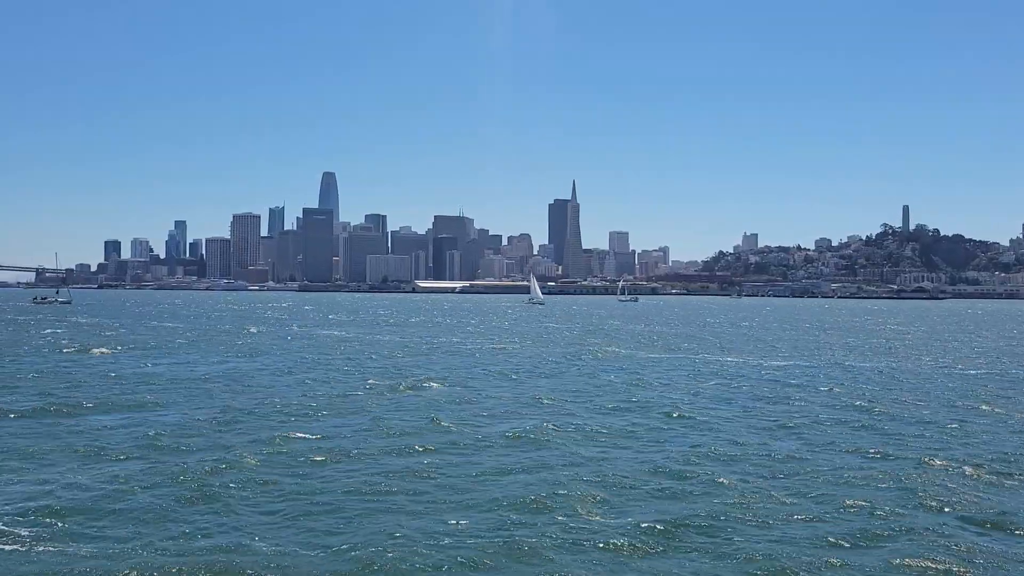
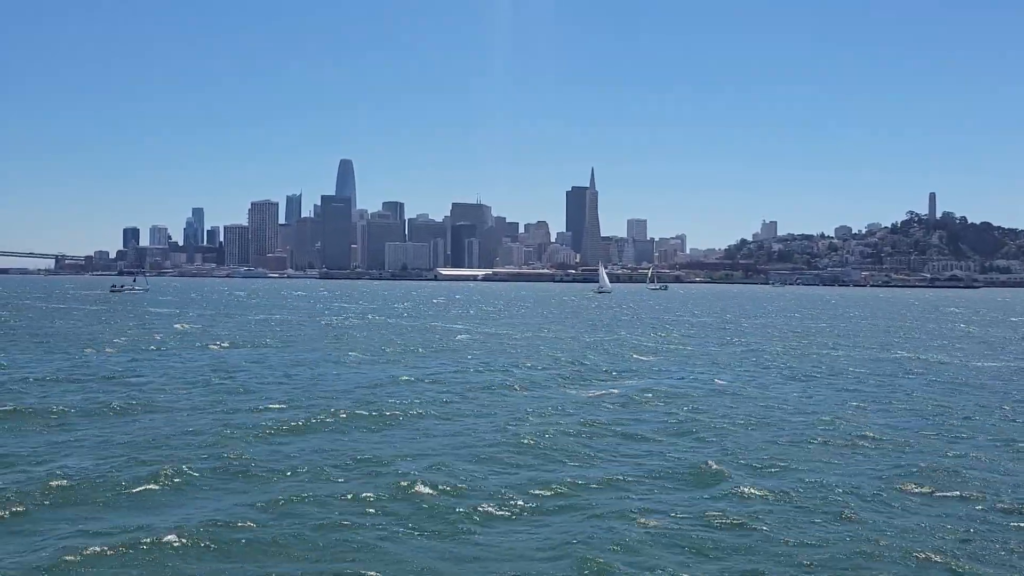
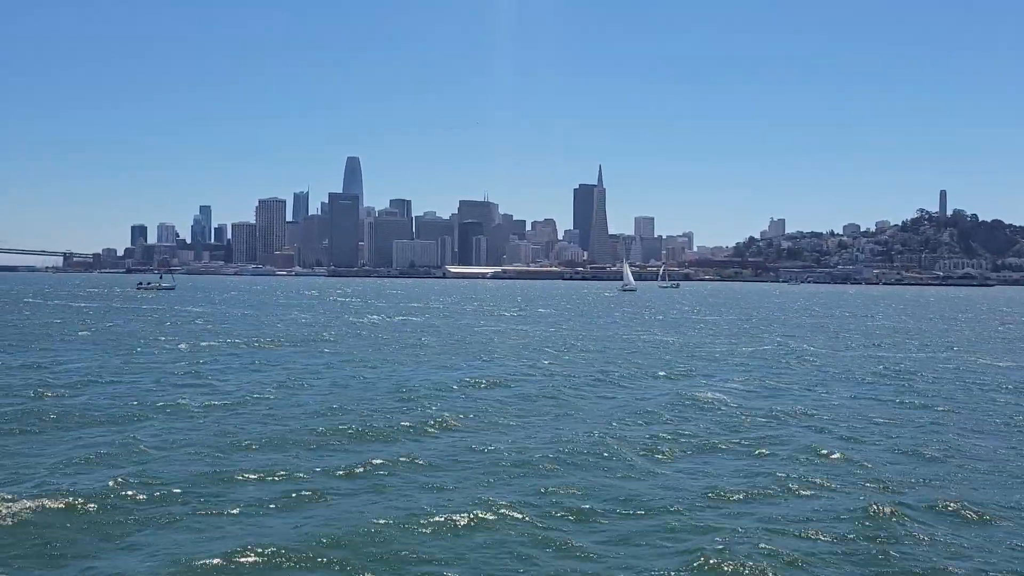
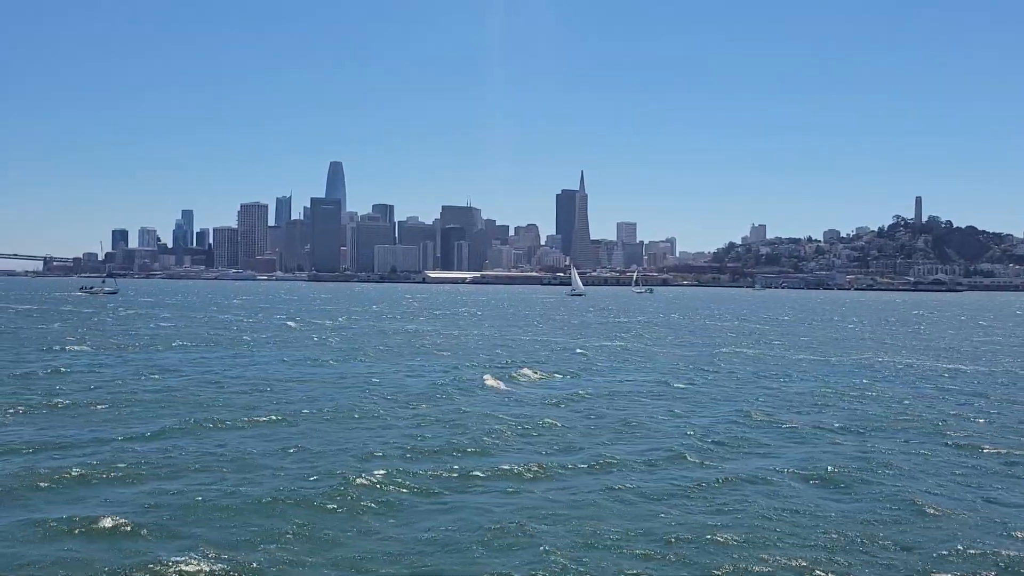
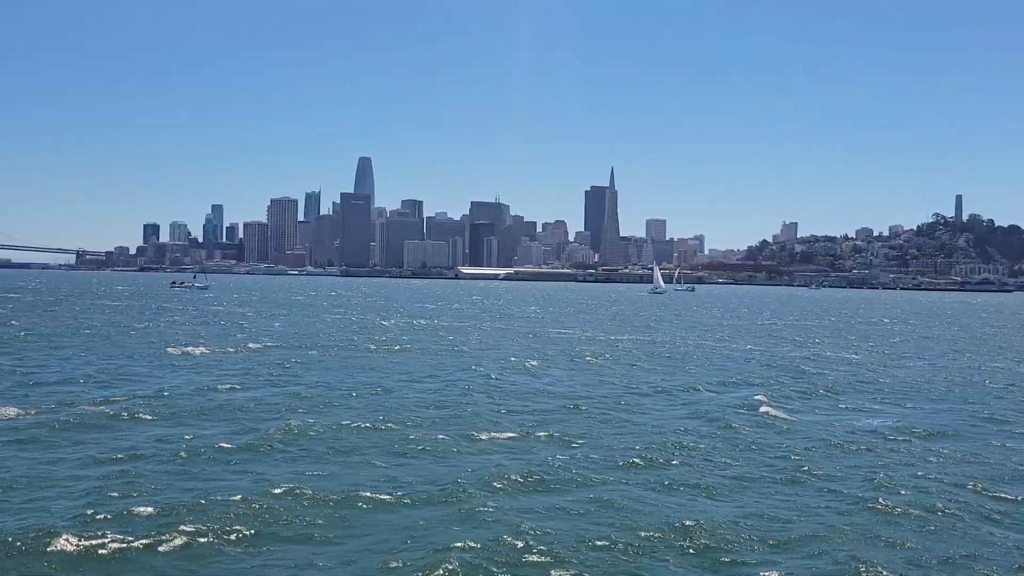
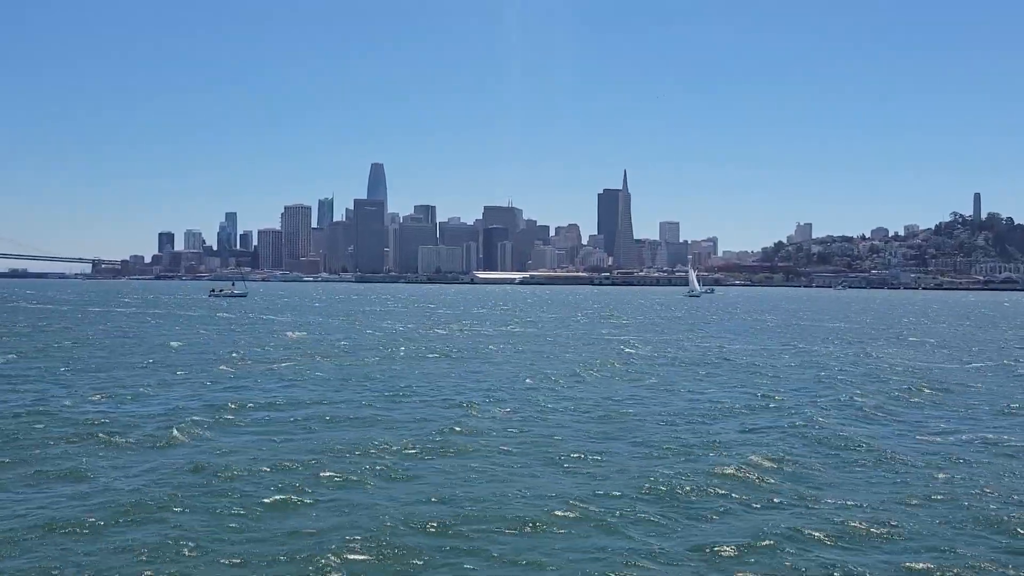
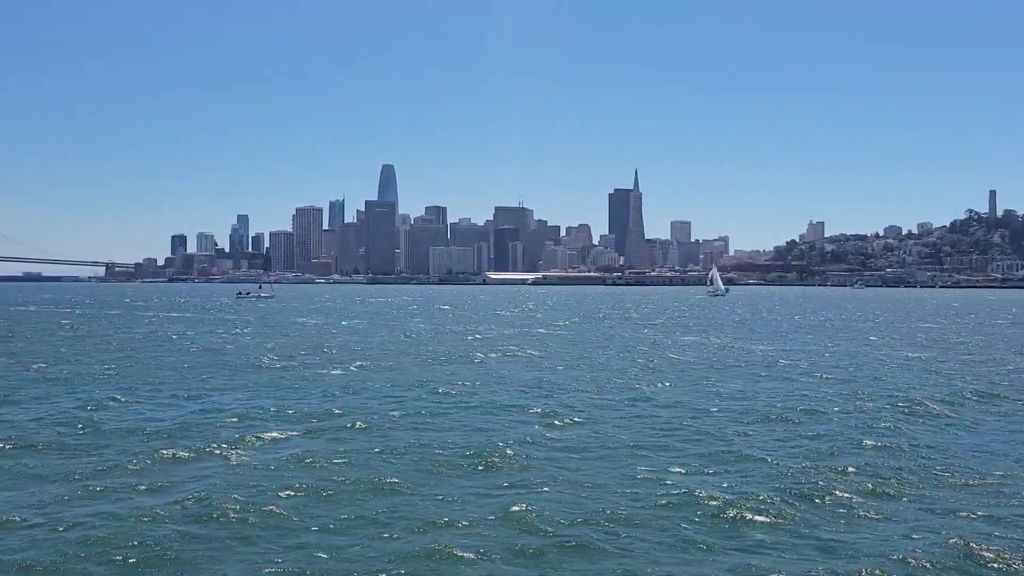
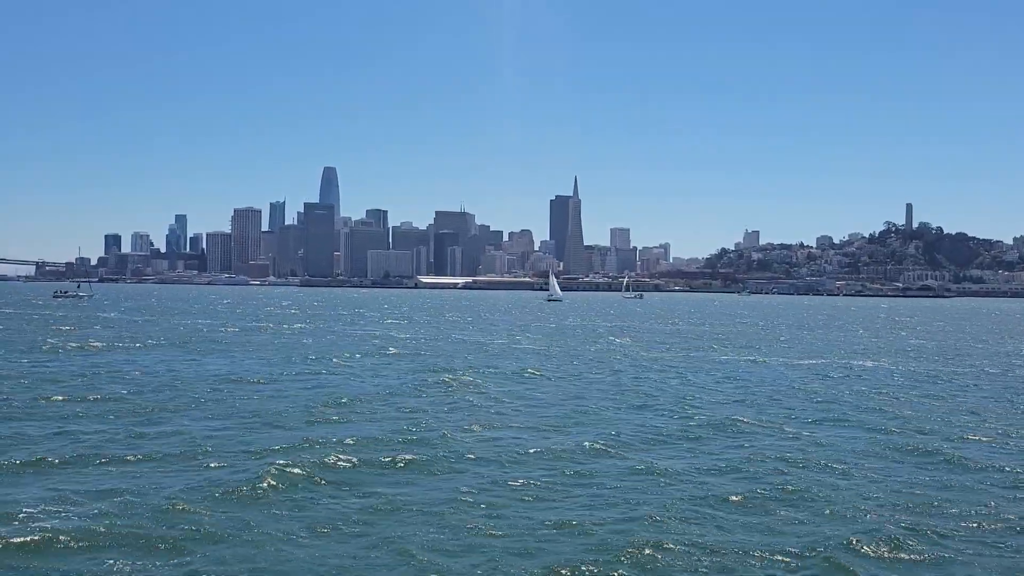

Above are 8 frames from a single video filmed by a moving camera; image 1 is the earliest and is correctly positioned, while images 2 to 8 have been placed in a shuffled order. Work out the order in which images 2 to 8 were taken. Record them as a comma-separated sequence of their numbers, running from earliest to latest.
8, 4, 2, 3, 5, 6, 7
